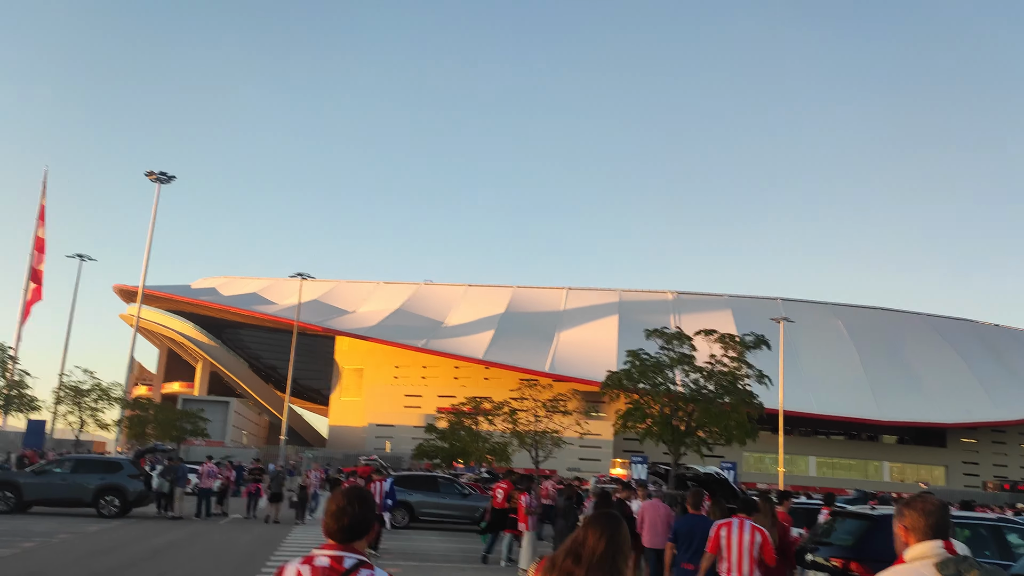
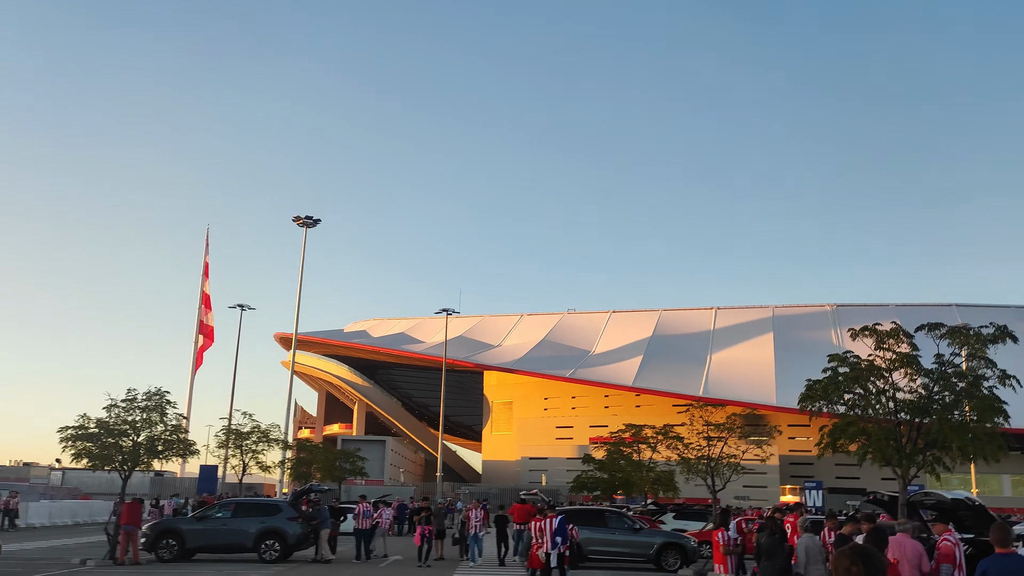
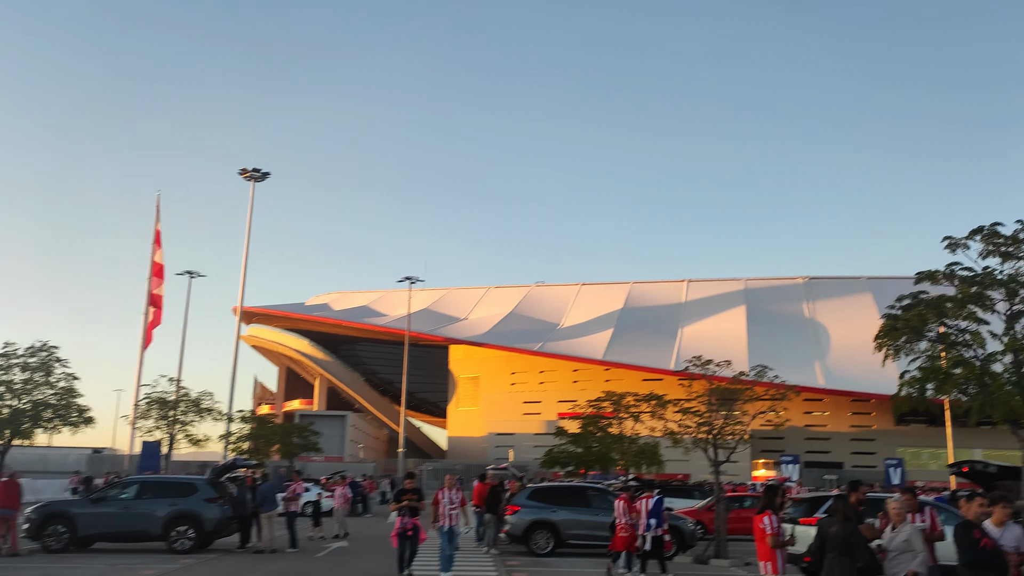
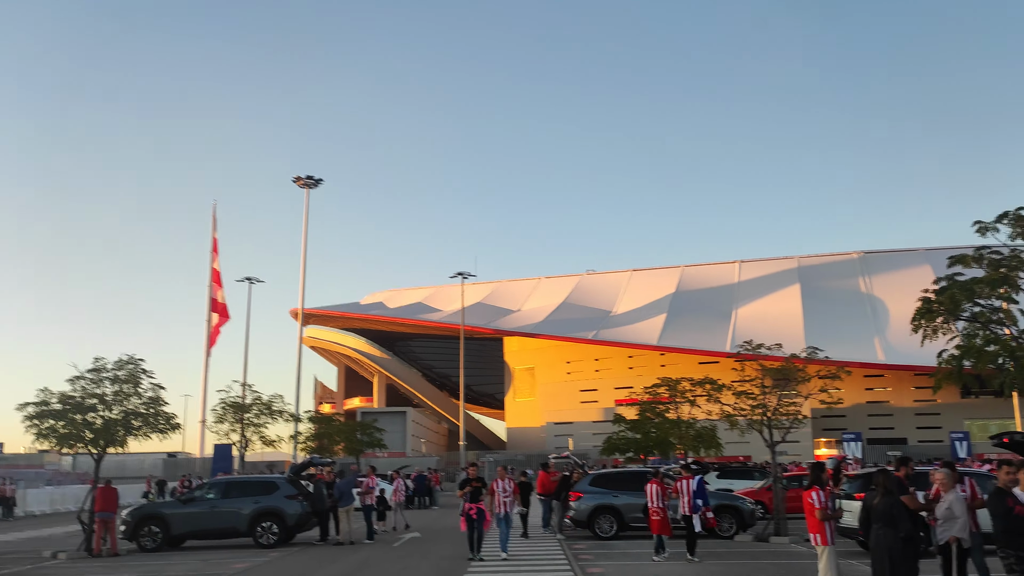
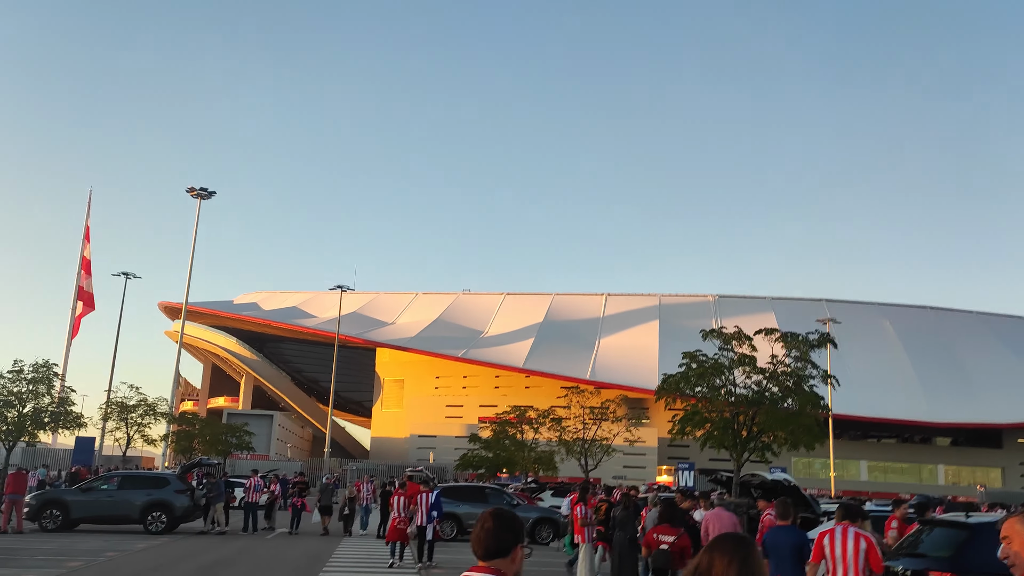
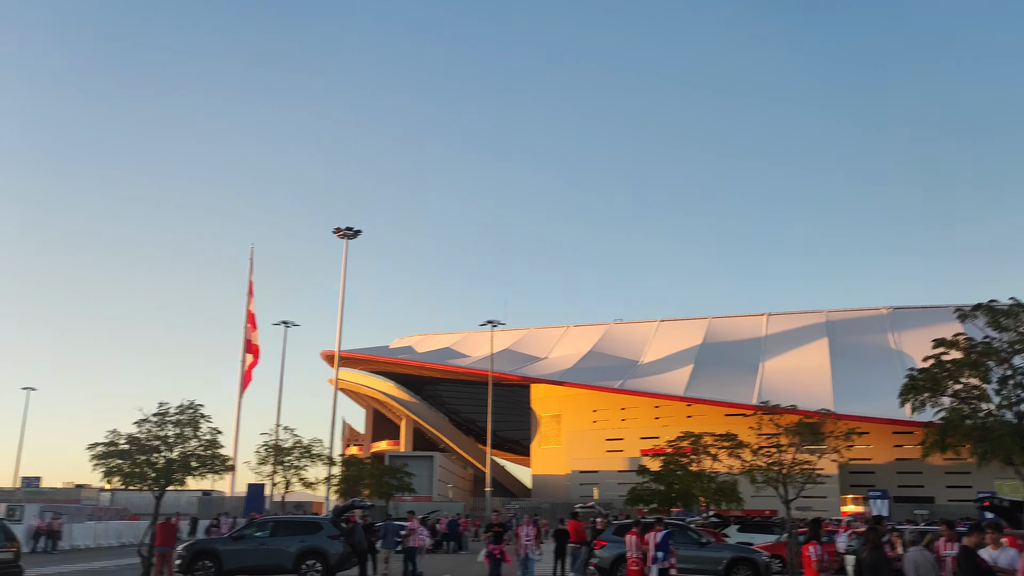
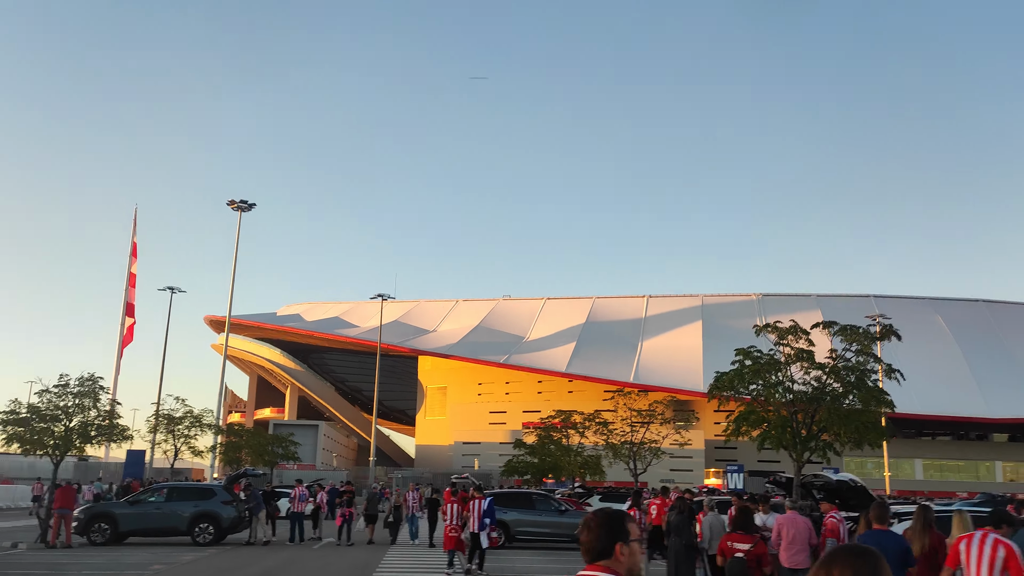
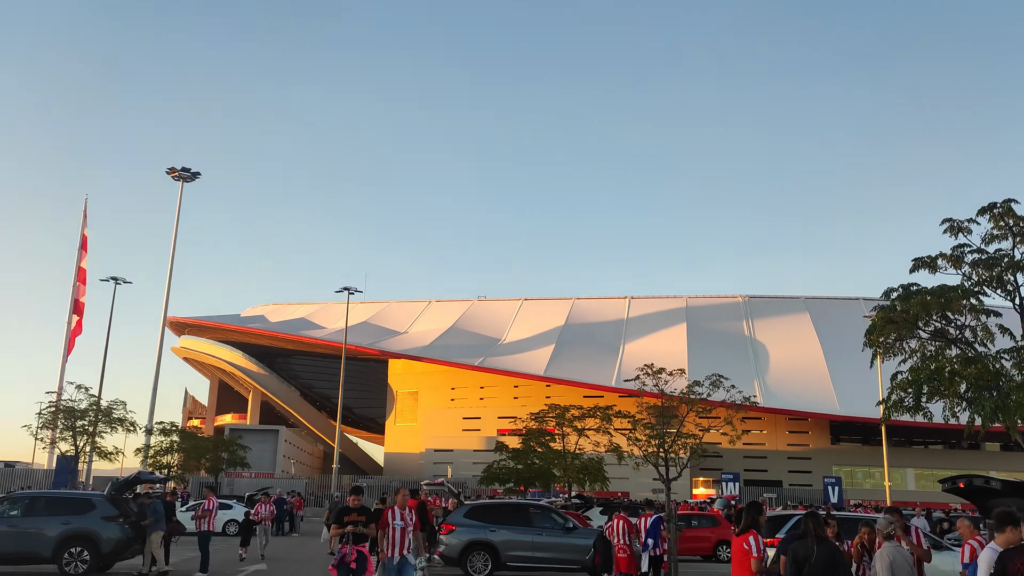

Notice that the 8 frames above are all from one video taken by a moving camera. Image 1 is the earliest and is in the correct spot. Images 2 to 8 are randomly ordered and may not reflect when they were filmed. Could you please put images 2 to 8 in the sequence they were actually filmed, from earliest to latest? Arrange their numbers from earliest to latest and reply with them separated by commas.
5, 7, 2, 6, 4, 3, 8
